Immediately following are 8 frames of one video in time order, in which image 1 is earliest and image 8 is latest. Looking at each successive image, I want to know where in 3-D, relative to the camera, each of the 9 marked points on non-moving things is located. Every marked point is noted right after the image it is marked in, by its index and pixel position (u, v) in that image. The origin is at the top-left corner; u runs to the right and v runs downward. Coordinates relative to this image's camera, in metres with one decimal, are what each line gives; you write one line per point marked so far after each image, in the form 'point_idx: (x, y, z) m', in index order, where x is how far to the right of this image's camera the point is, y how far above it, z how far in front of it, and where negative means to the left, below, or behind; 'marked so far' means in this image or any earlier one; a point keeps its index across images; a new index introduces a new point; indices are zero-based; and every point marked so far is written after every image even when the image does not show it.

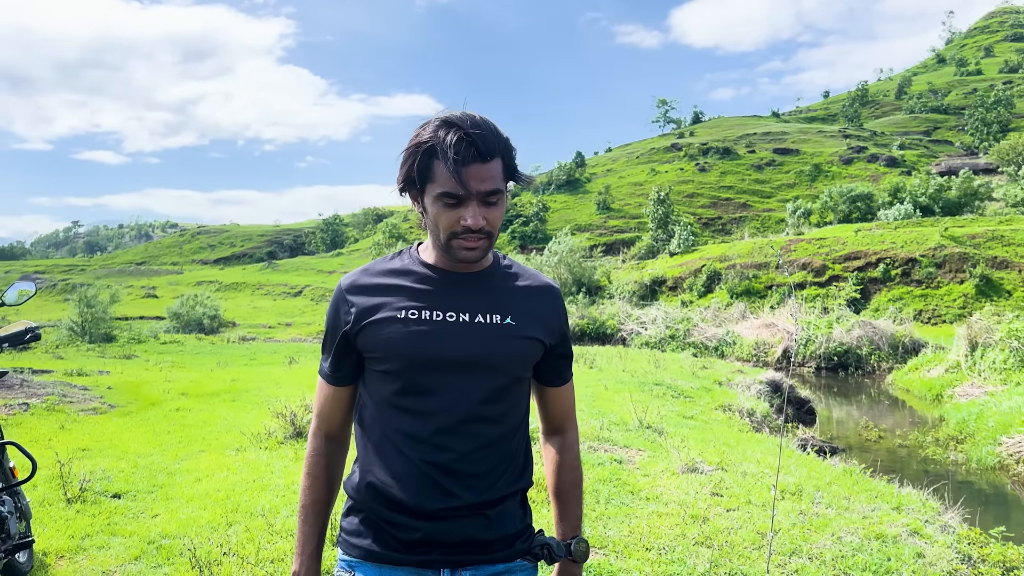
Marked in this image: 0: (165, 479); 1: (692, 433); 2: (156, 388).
0: (-4.0, -2.2, +7.1) m
1: (+3.1, -2.6, +11.4) m
2: (-7.5, -2.1, +12.8) m
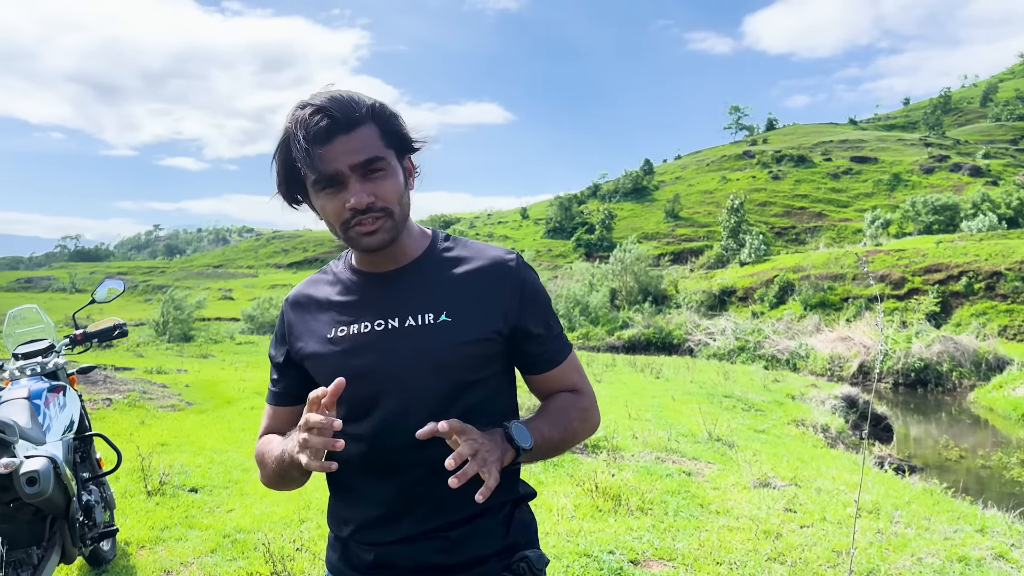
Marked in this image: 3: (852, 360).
0: (-3.2, -2.2, +7.2) m
1: (+4.3, -2.7, +10.8) m
2: (-6.1, -2.2, +13.3) m
3: (+10.7, -2.2, +19.5) m
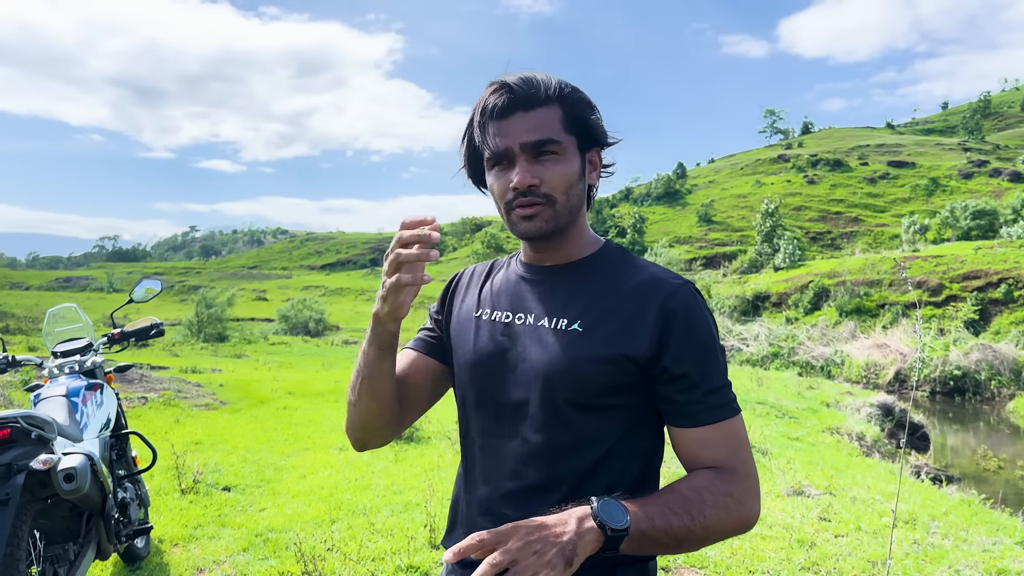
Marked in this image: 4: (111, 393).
0: (-2.9, -2.2, +7.3) m
1: (+4.8, -2.8, +10.4) m
2: (-5.4, -2.2, +13.5) m
3: (+11.6, -2.5, +18.9) m
4: (-2.8, -0.7, +4.3) m
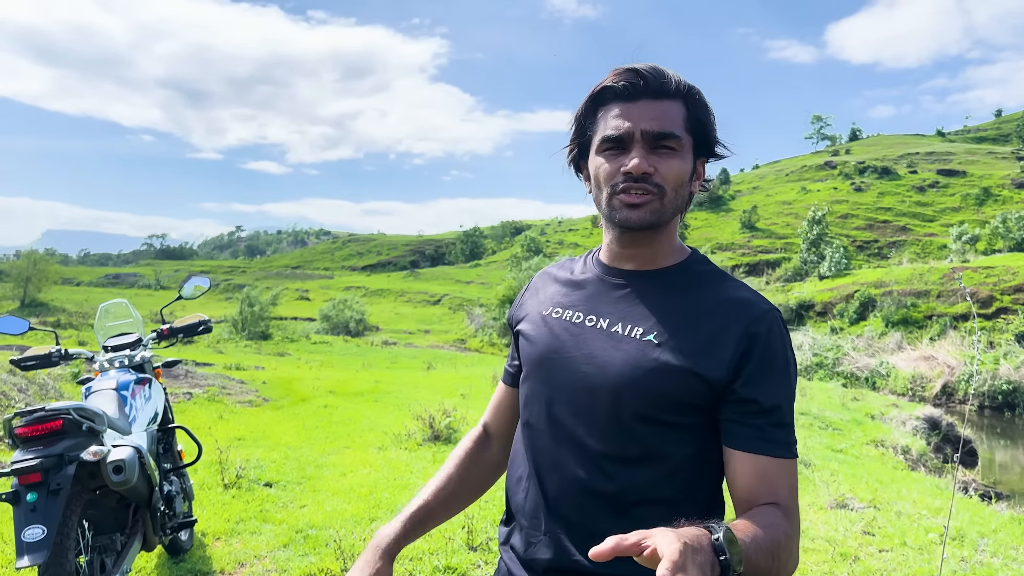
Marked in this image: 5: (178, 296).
0: (-2.4, -2.2, +7.4) m
1: (+5.5, -3.0, +10.0) m
2: (-4.6, -2.2, +13.7) m
3: (+12.8, -2.8, +18.0) m
4: (-2.5, -0.7, +4.4) m
5: (-2.5, -0.1, +4.6) m
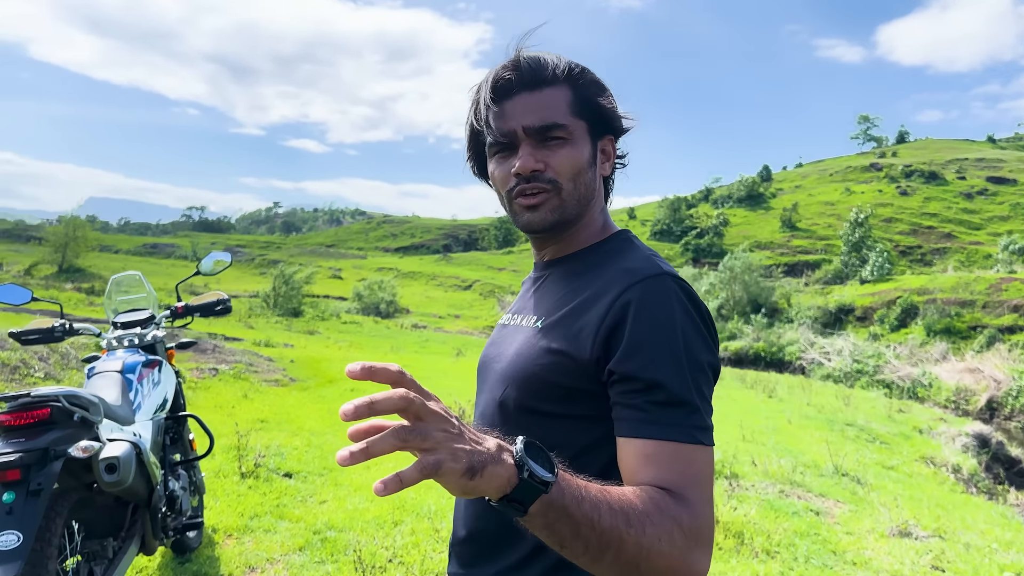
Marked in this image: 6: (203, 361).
0: (-2.0, -2.0, +7.0) m
1: (+5.9, -3.1, +9.3) m
2: (-3.9, -1.7, +13.4) m
3: (+13.6, -3.2, +16.9) m
4: (-2.2, -0.5, +4.0) m
5: (-2.1, +0.1, +4.1) m
6: (-5.6, -1.3, +11.1) m
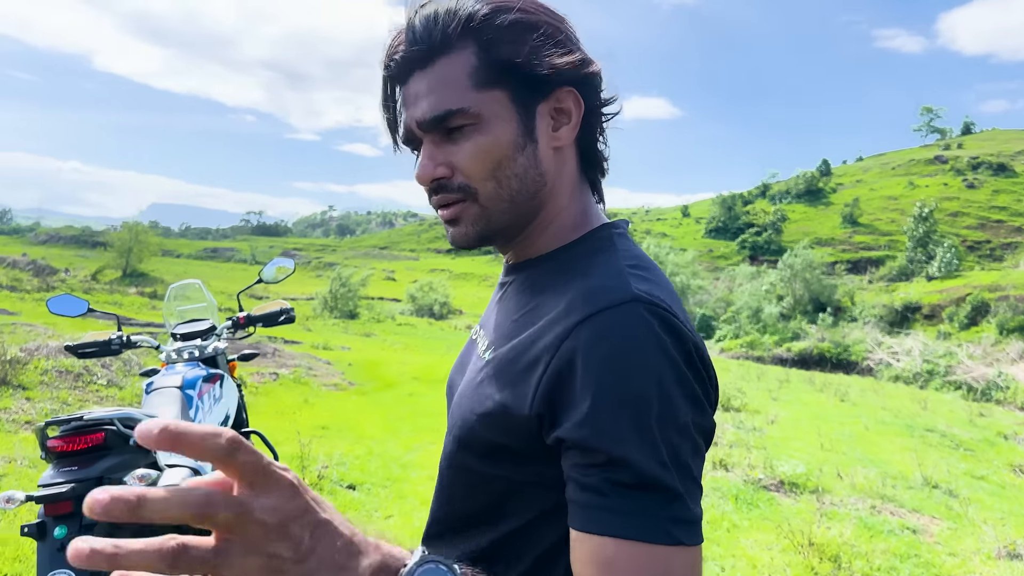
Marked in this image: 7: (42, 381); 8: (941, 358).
0: (-1.3, -2.0, +6.7) m
1: (+6.9, -3.1, +8.3) m
2: (-2.6, -1.8, +13.2) m
3: (+15.1, -3.1, +15.3) m
4: (-1.7, -0.6, +3.7) m
5: (-1.6, +0.1, +3.9) m
6: (-4.5, -1.4, +11.1) m
7: (-4.8, -0.9, +6.2) m
8: (+14.5, -2.5, +19.6) m
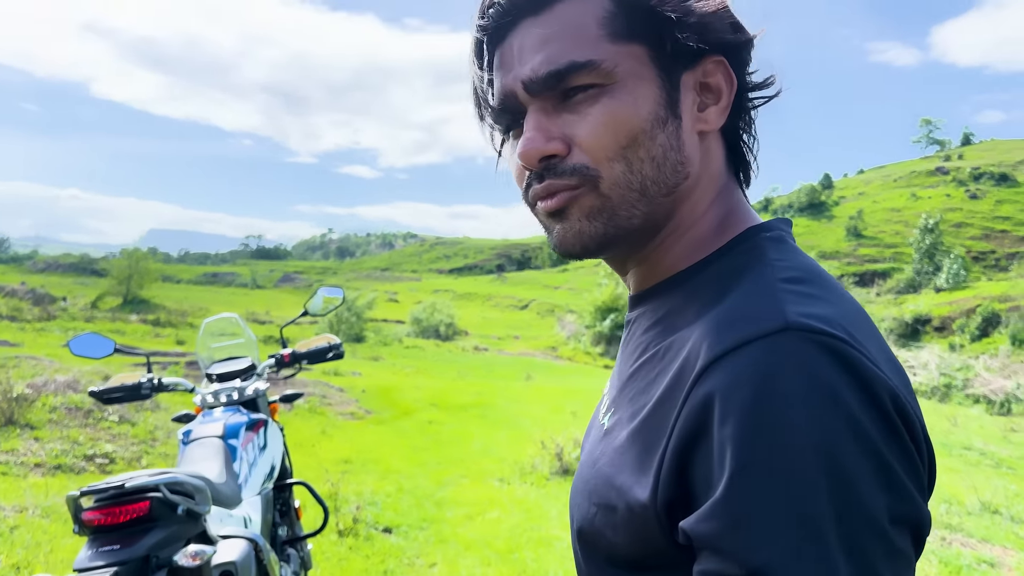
0: (-0.8, -2.3, +6.2) m
1: (+7.3, -3.2, +7.9) m
2: (-2.2, -2.3, +12.8) m
3: (+15.6, -3.3, +14.9) m
4: (-1.3, -0.8, +3.3) m
5: (-1.2, -0.1, +3.5) m
6: (-4.0, -1.9, +10.7) m
7: (-4.4, -1.2, +5.8) m
8: (+15.0, -2.8, +19.2) m
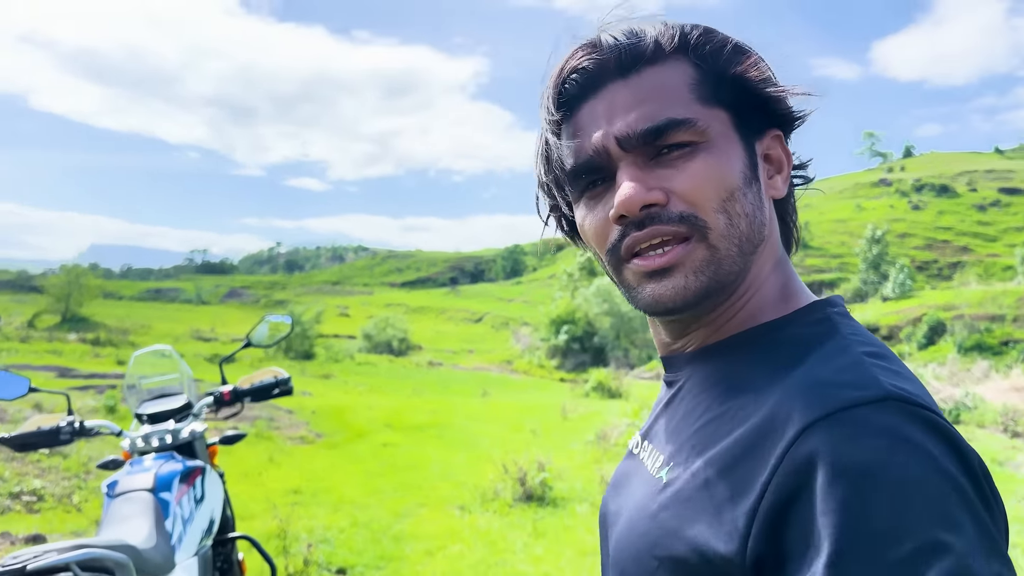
0: (-1.2, -2.5, +5.9) m
1: (+6.8, -3.4, +8.1) m
2: (-3.0, -2.6, +12.3) m
3: (+14.5, -3.5, +15.7) m
4: (-1.4, -0.9, +2.9) m
5: (-1.4, -0.3, +3.1) m
6: (-4.7, -2.2, +10.1) m
7: (-4.7, -1.5, +5.2) m
8: (+13.6, -3.2, +20.0) m
